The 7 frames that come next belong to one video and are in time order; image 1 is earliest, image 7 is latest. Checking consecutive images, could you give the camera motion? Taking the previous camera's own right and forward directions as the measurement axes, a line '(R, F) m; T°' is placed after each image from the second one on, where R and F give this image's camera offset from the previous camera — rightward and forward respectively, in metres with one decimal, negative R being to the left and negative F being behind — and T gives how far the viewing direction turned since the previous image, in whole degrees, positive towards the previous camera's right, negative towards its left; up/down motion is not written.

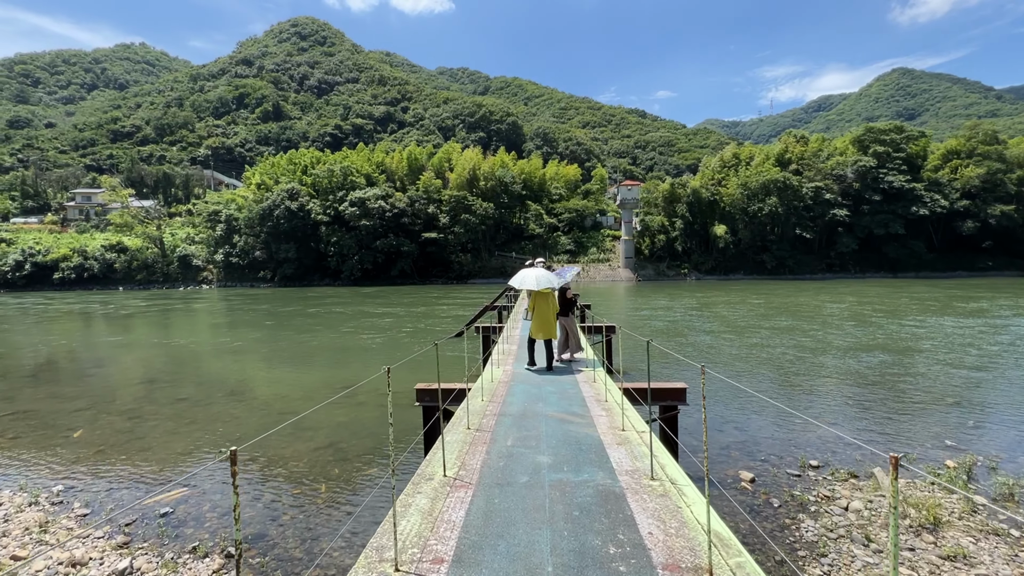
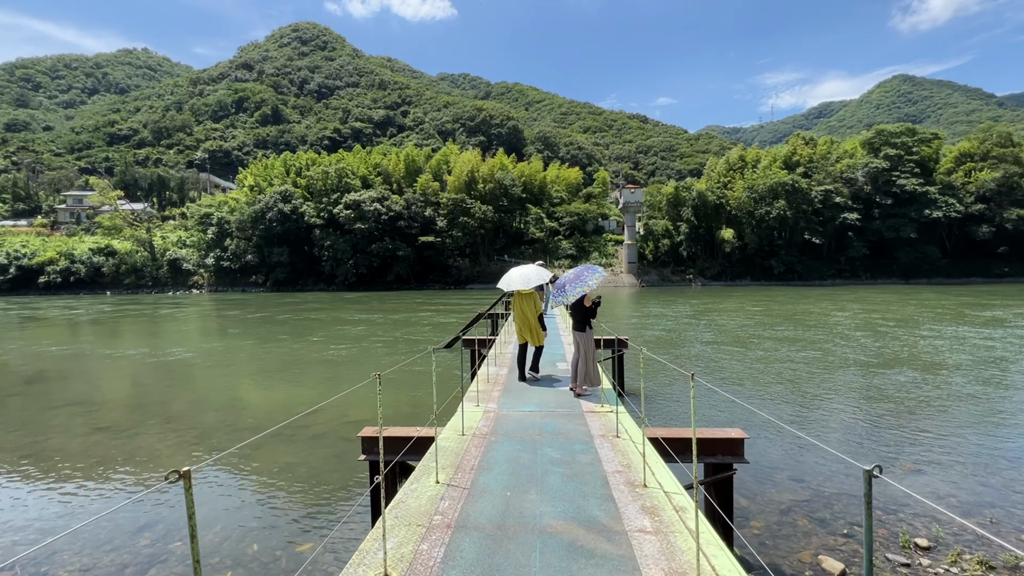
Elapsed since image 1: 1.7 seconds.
(+0.1, +1.5) m; 0°
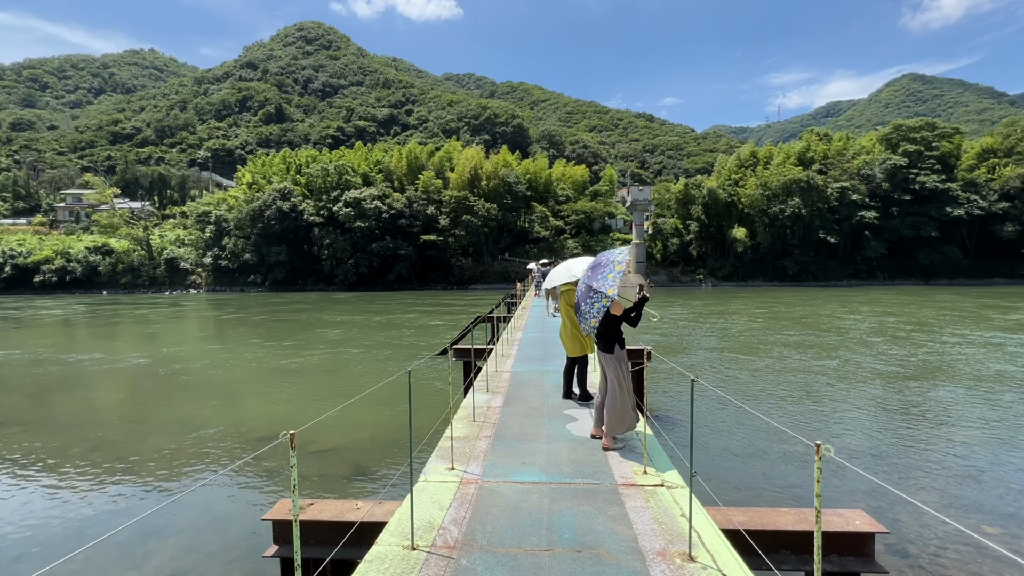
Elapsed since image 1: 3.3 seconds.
(+0.1, +1.4) m; -1°
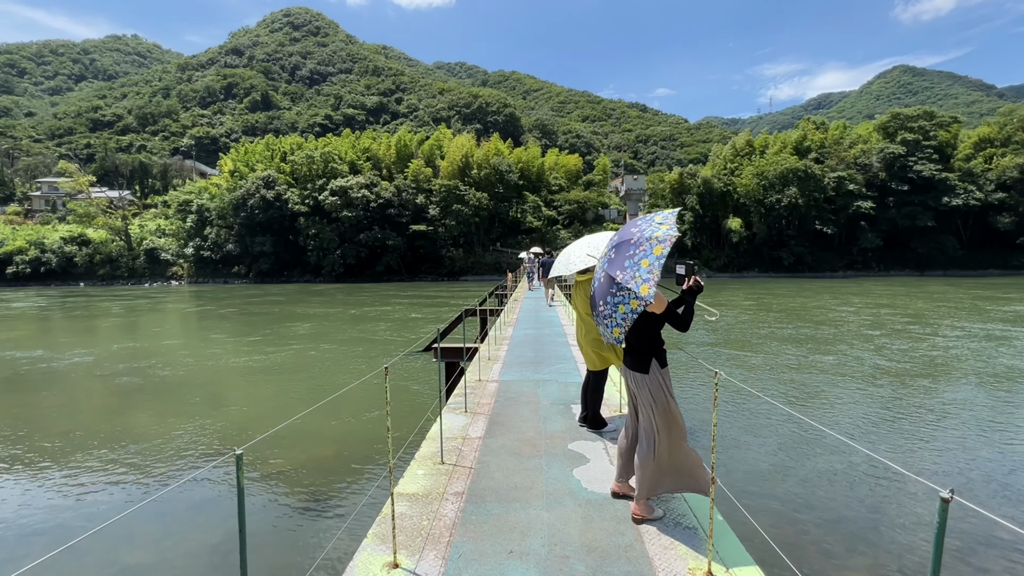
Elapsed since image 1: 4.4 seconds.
(0.0, +1.0) m; +1°
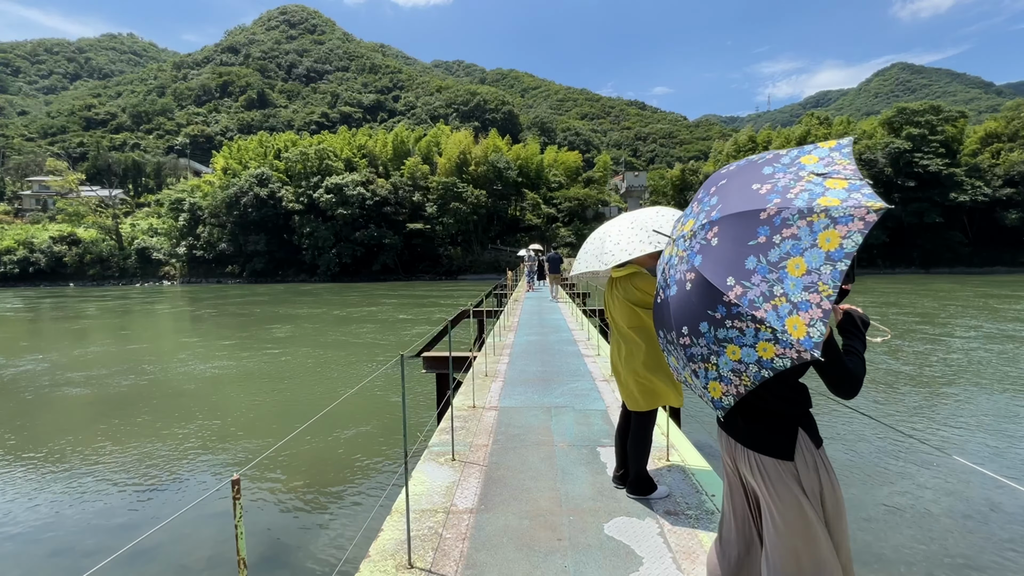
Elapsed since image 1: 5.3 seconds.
(0.0, +0.9) m; 0°
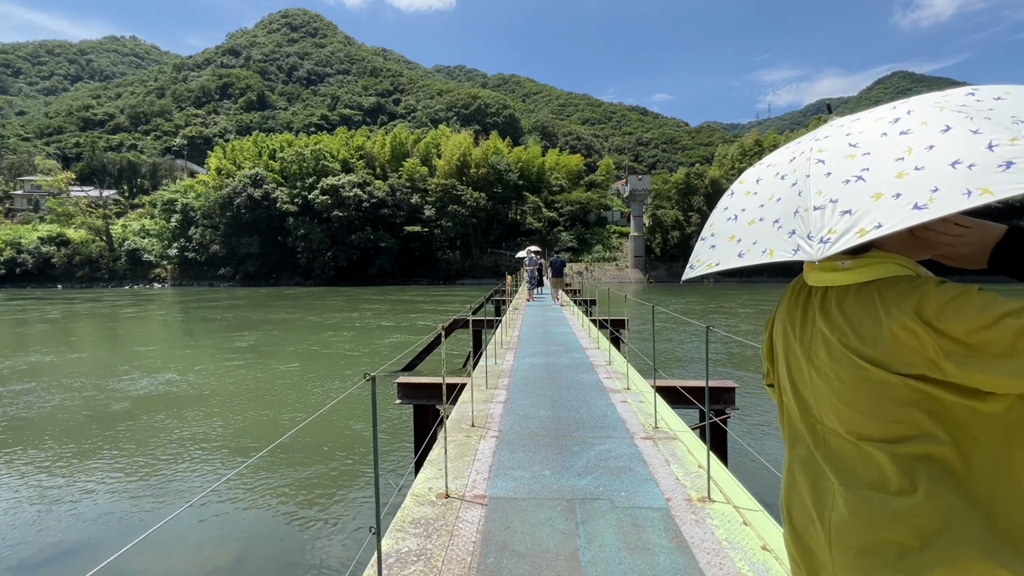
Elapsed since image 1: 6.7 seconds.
(0.0, +1.2) m; 0°
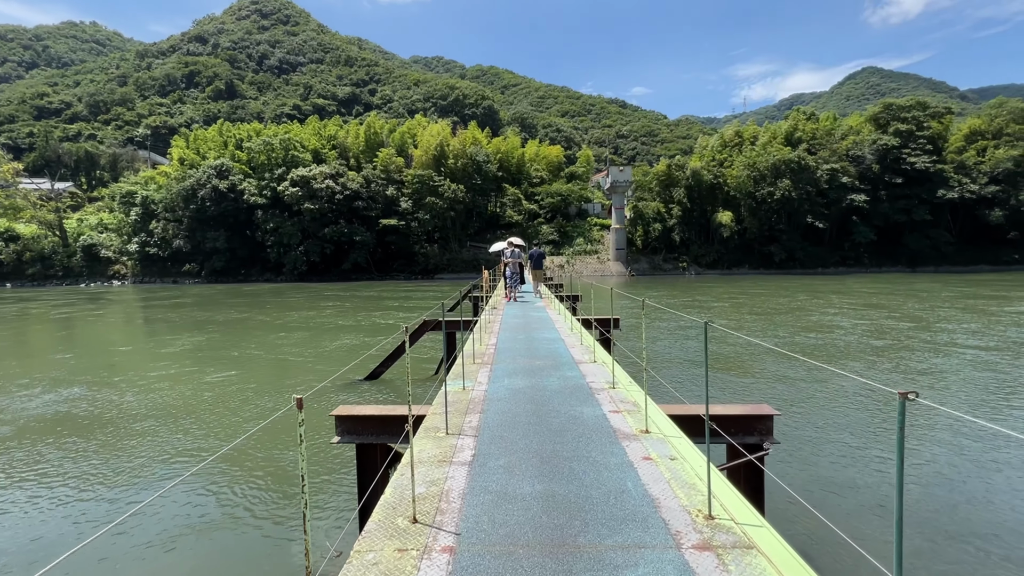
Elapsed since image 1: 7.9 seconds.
(-0.1, +1.2) m; +2°
